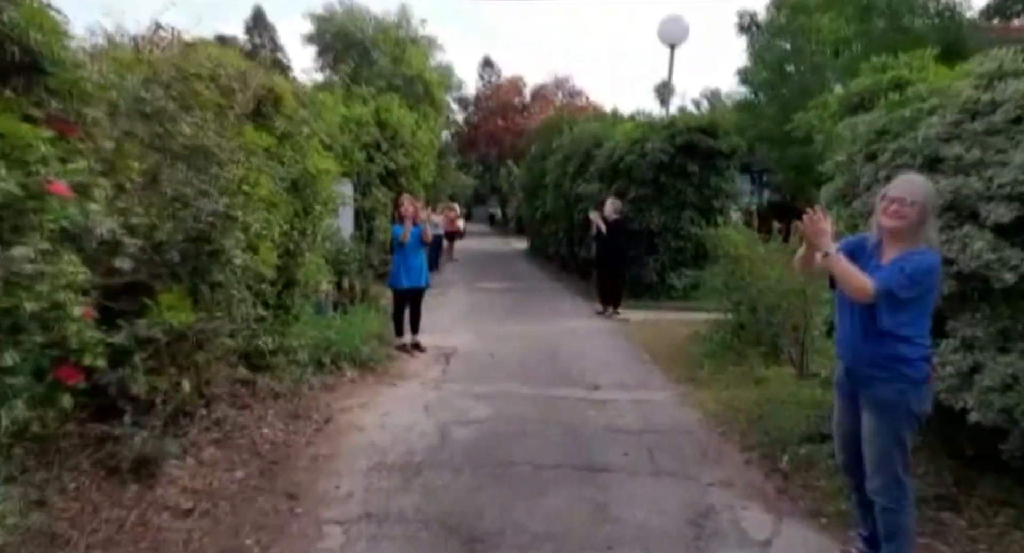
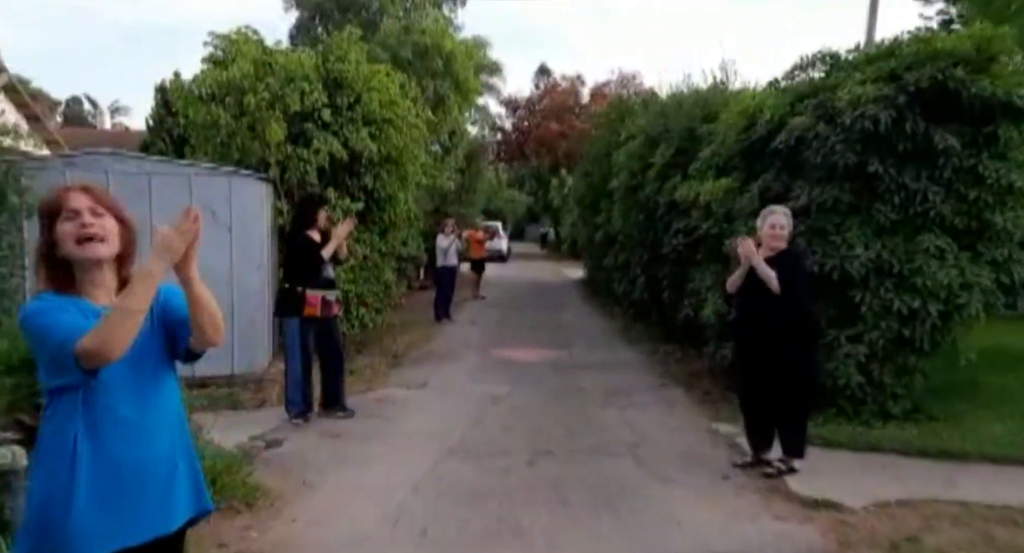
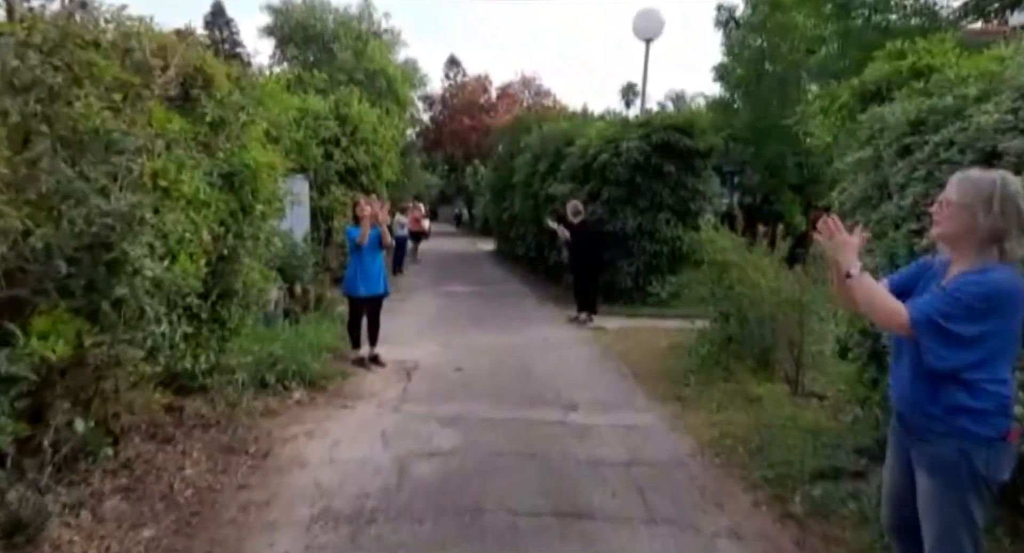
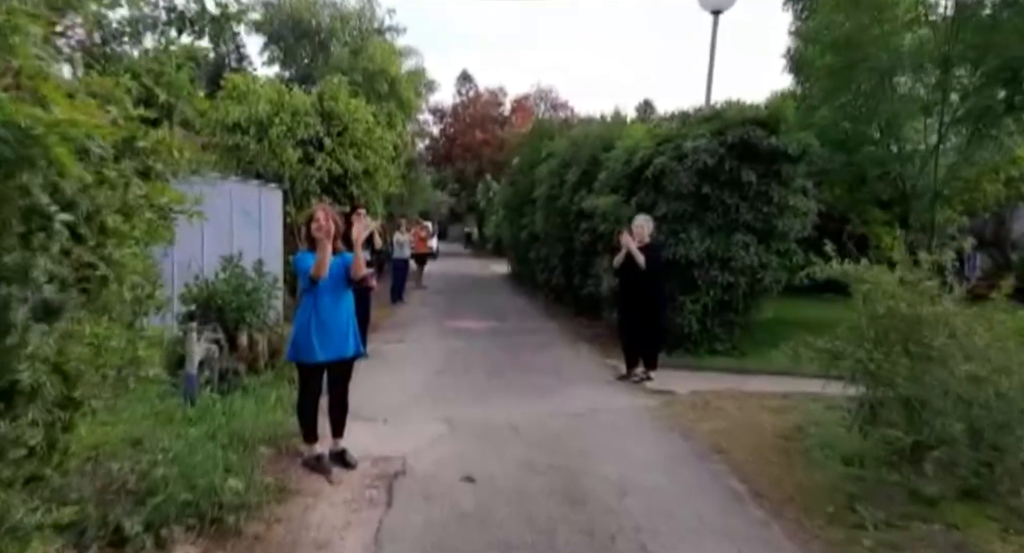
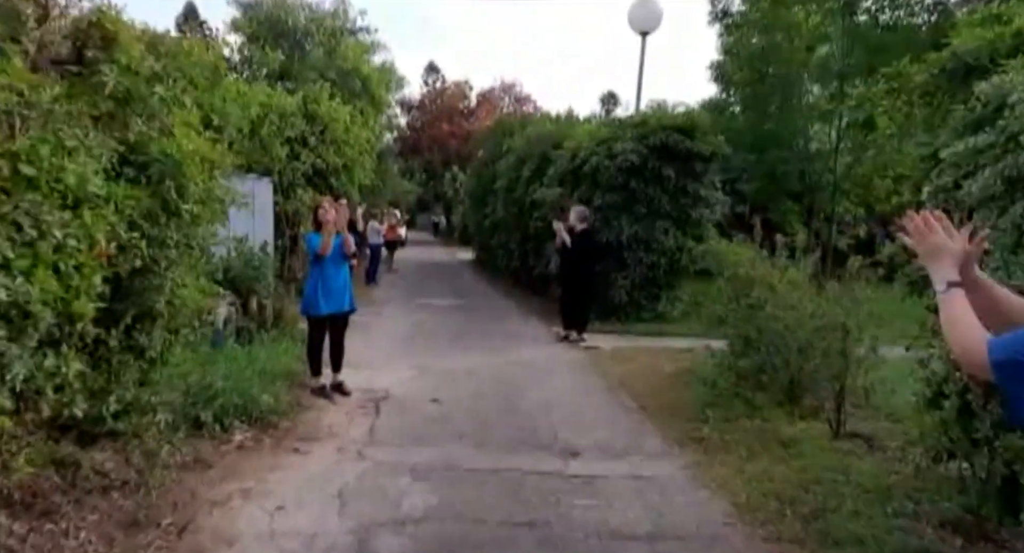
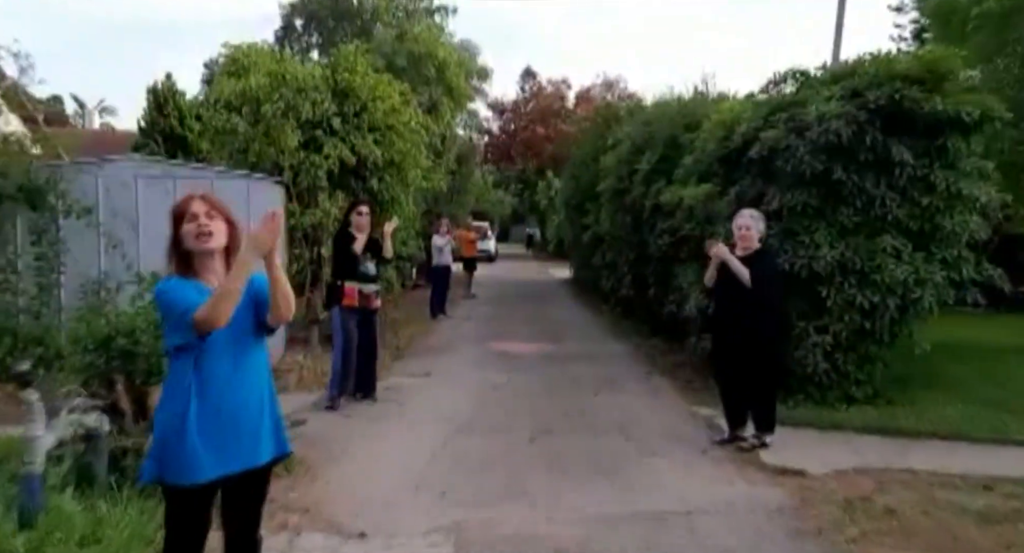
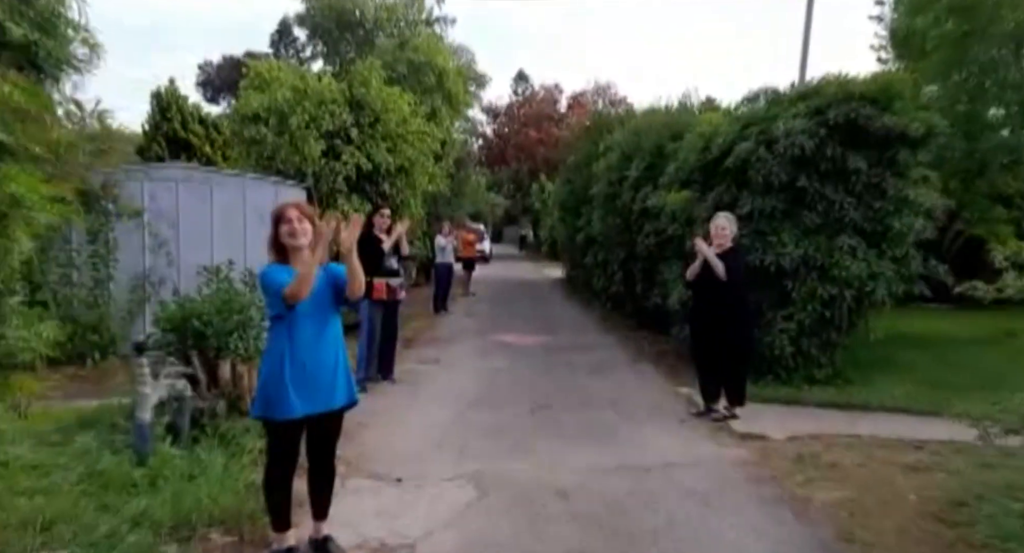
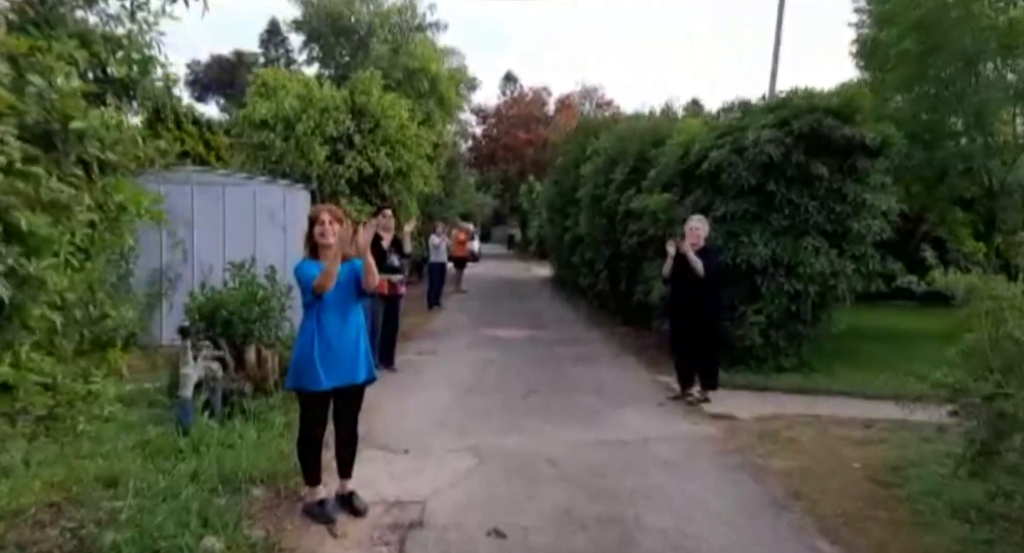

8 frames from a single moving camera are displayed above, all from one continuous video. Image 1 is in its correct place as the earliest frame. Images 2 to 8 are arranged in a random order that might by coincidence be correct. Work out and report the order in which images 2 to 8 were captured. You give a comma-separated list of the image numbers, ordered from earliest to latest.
3, 5, 4, 8, 7, 6, 2
